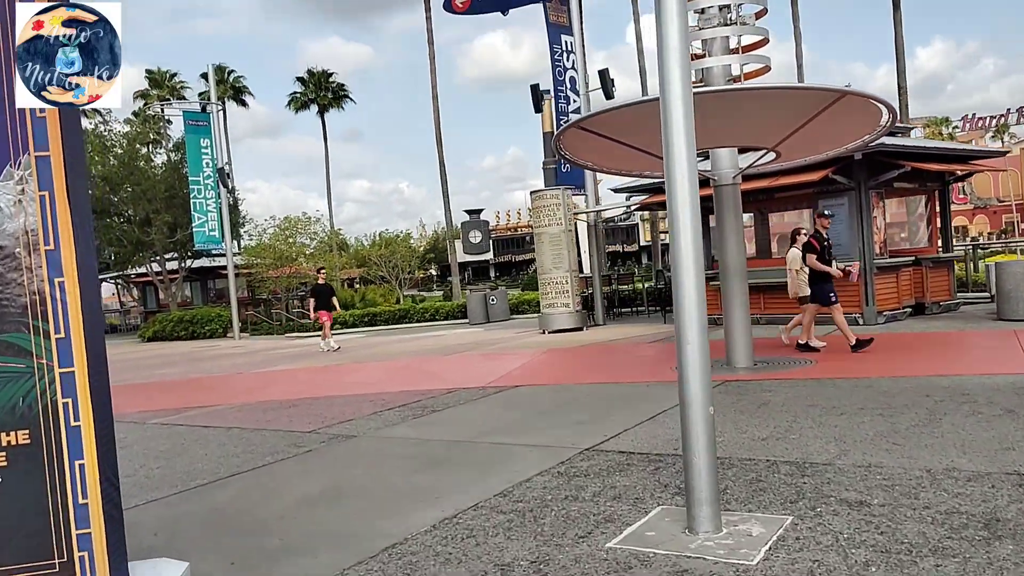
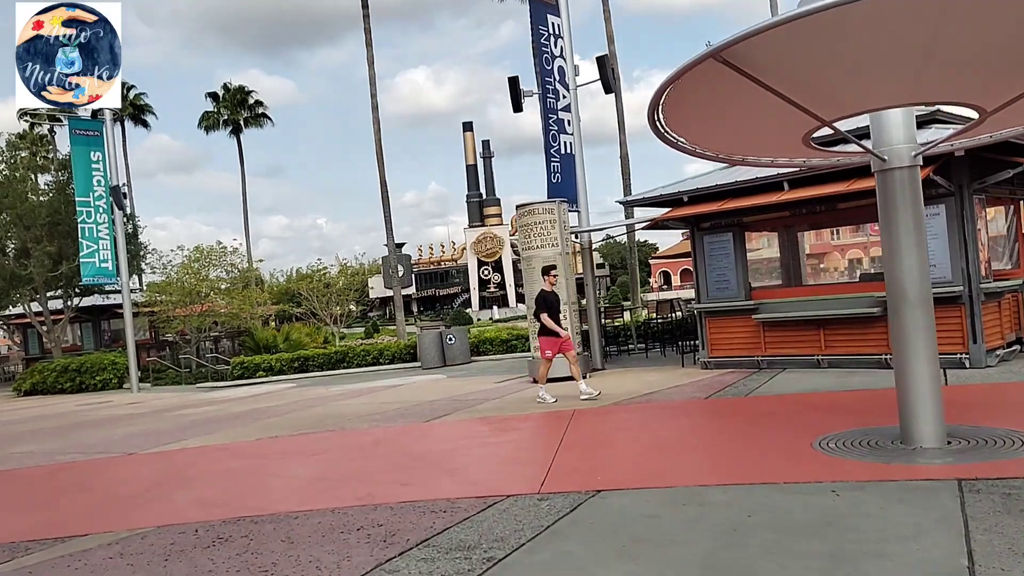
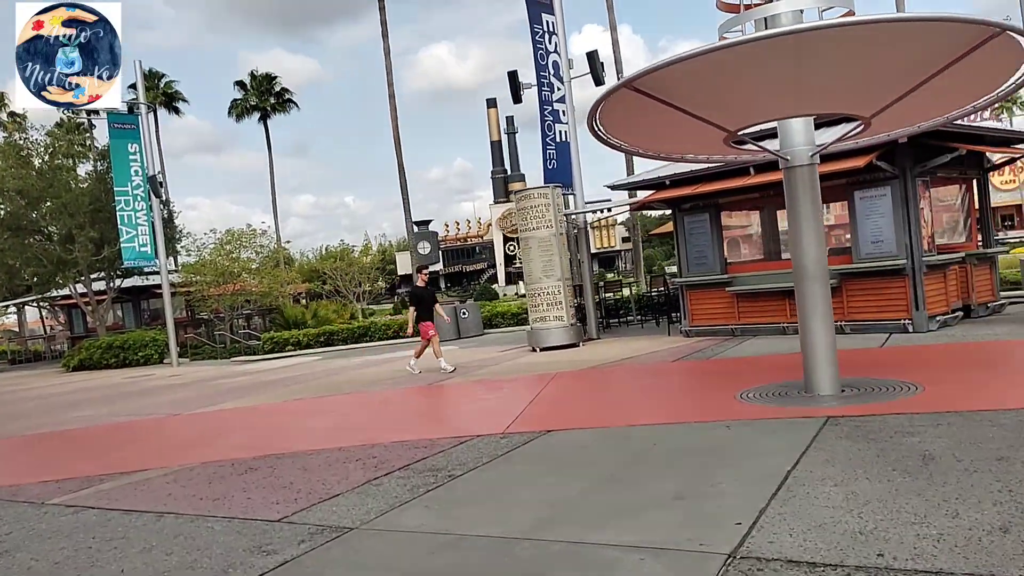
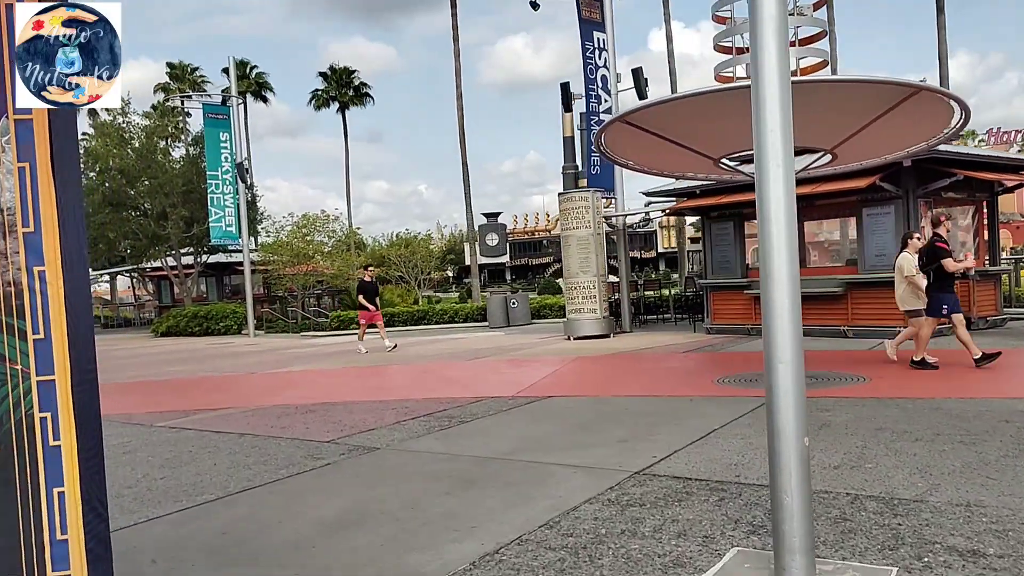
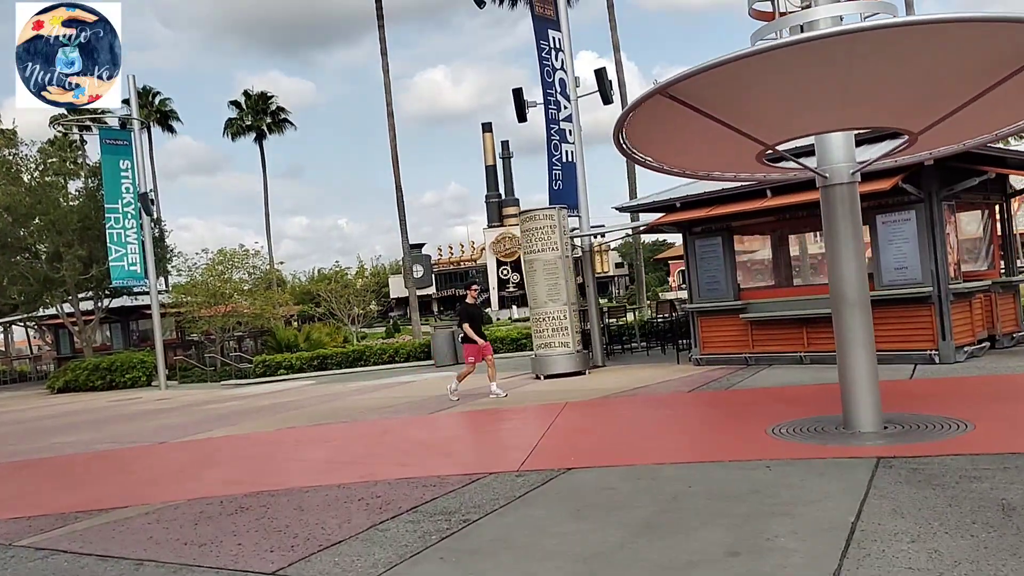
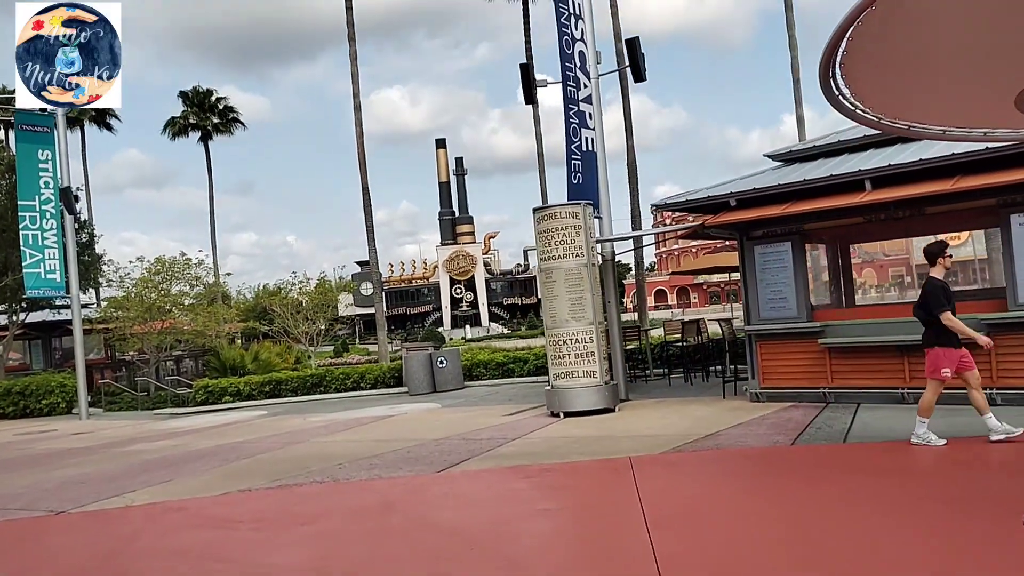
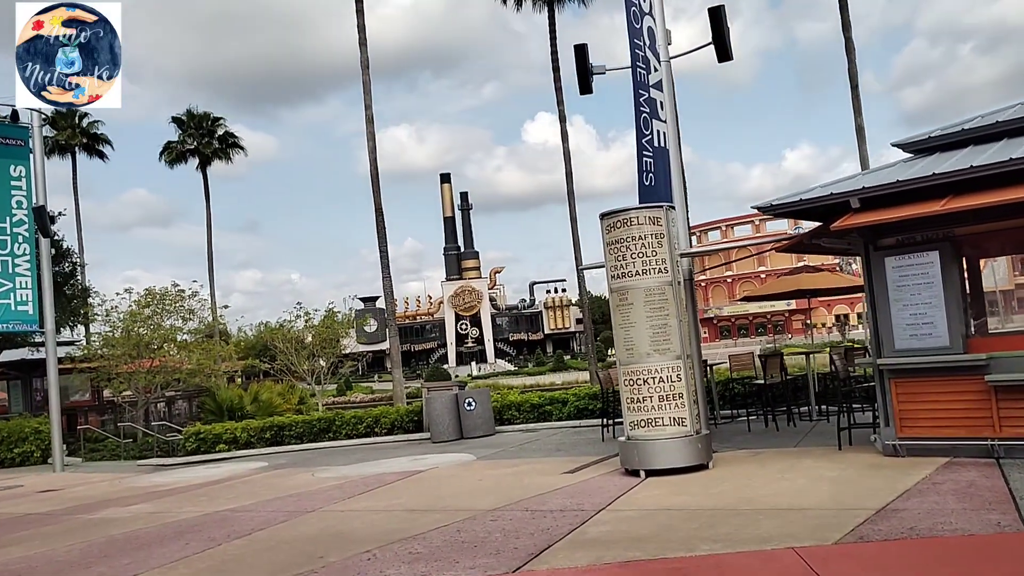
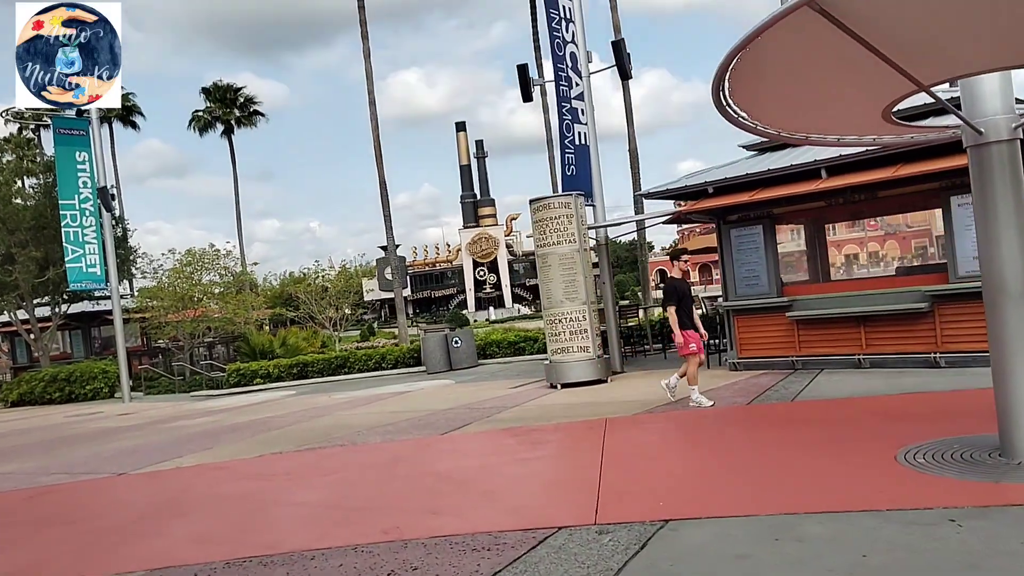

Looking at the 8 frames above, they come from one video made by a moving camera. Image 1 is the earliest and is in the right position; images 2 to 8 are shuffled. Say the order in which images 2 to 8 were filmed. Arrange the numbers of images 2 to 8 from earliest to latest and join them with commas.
4, 3, 5, 2, 8, 6, 7
